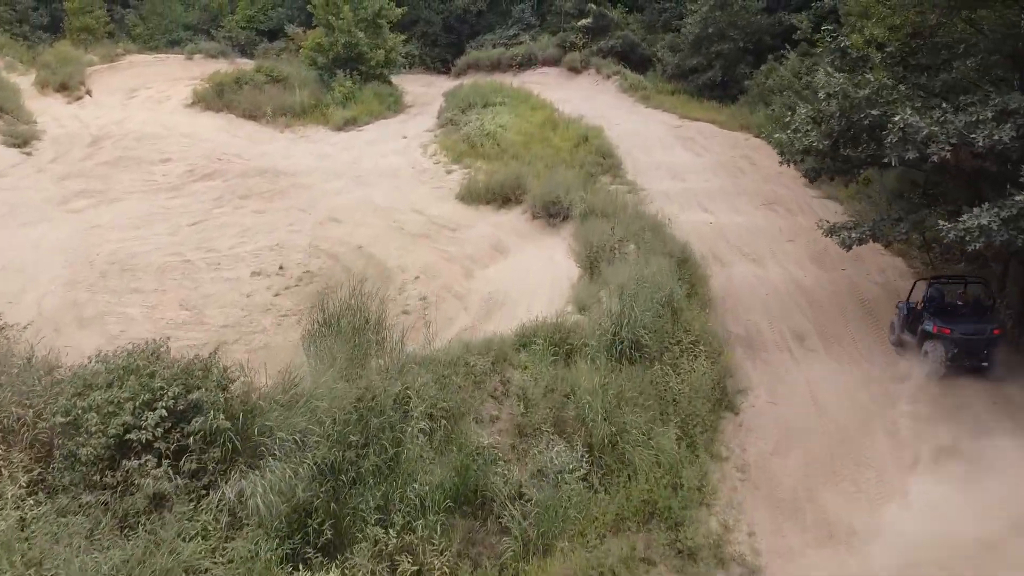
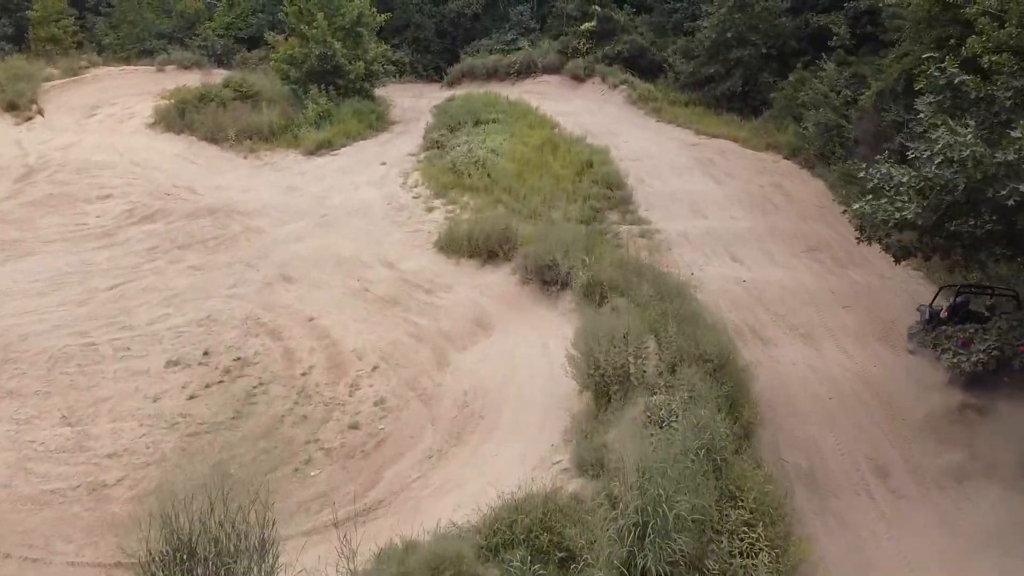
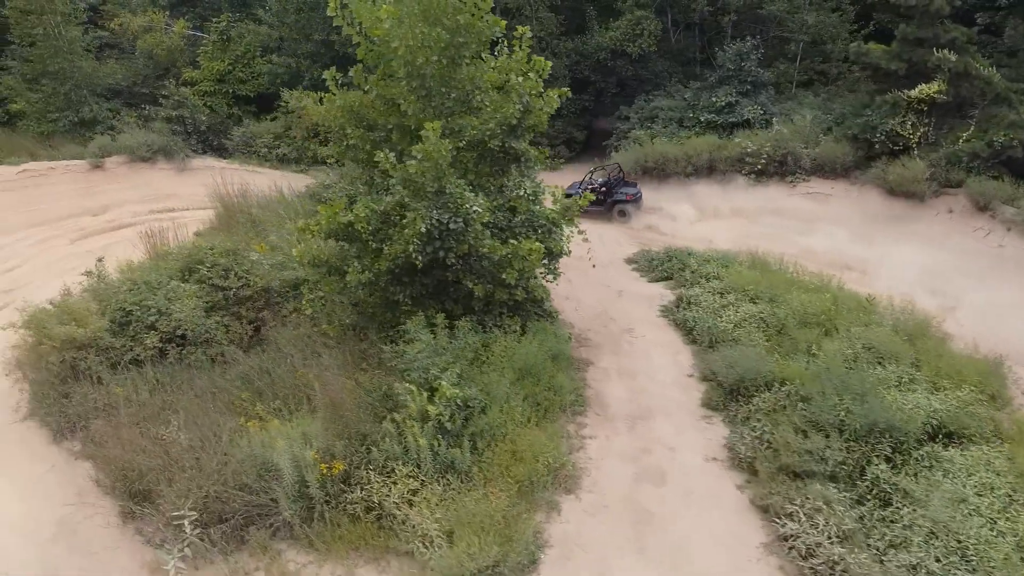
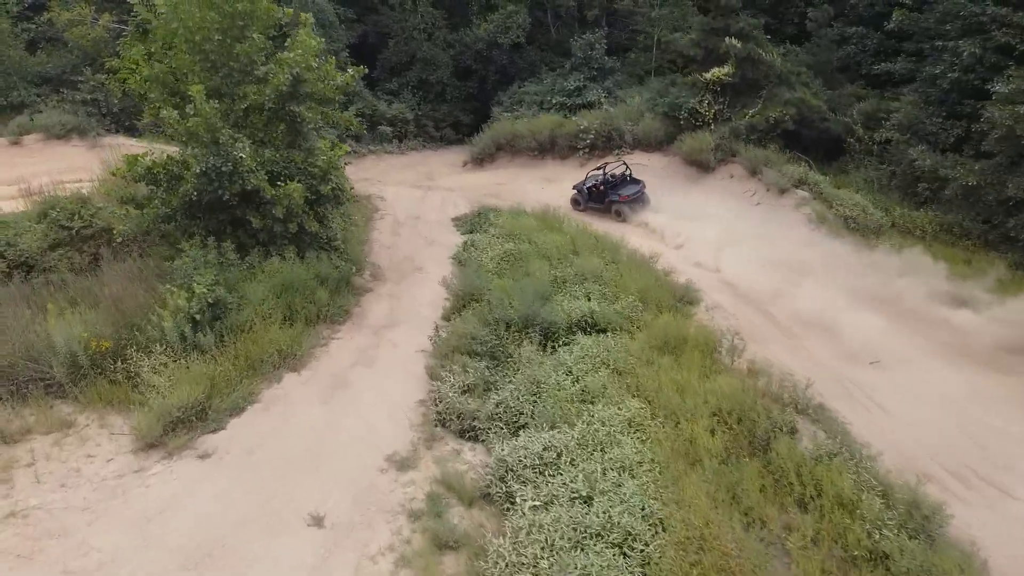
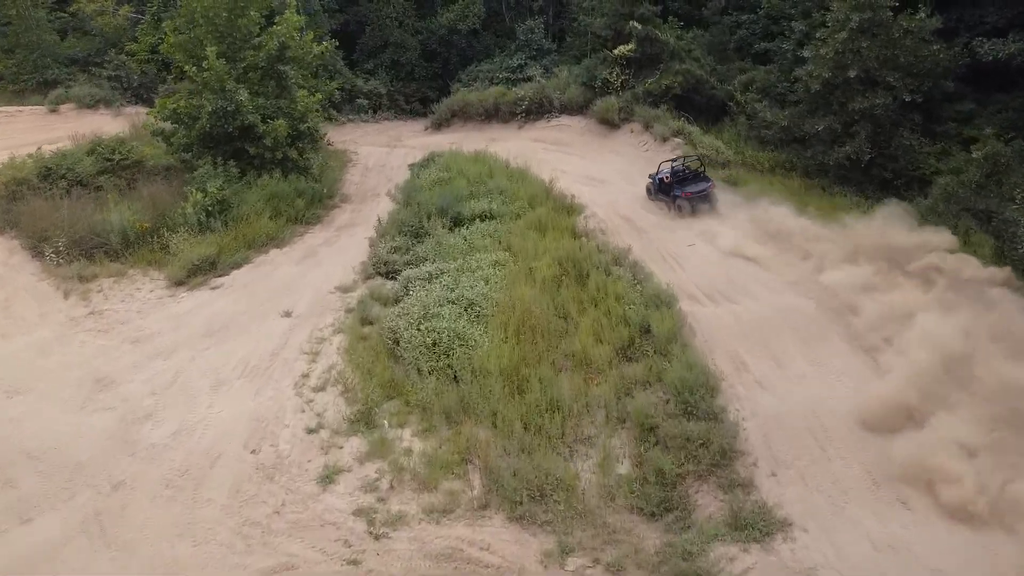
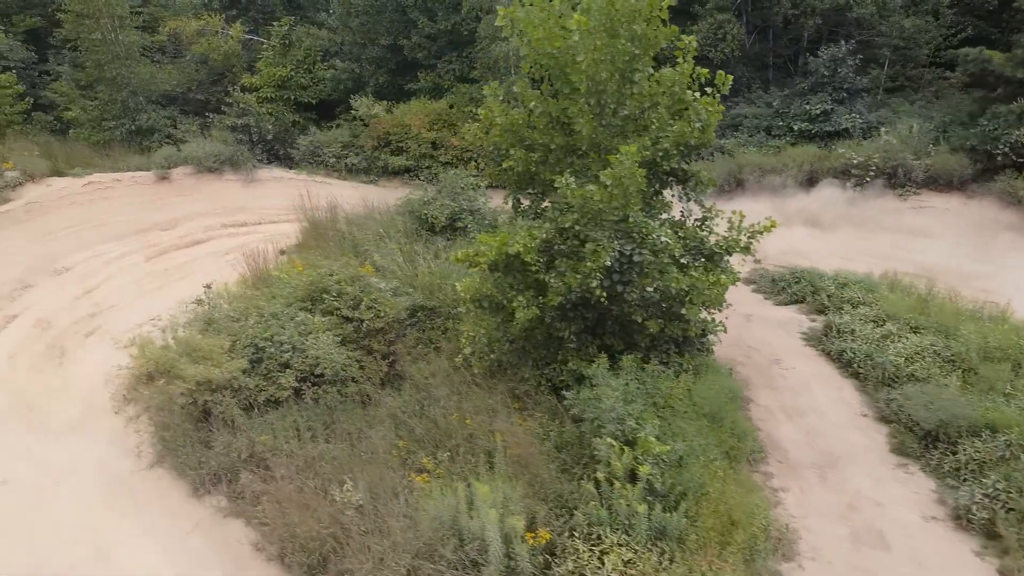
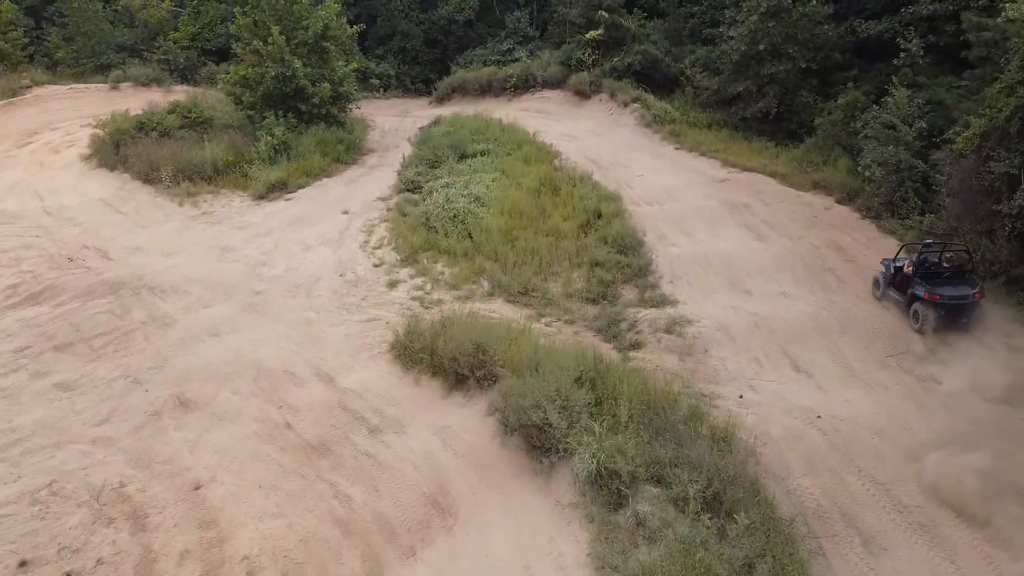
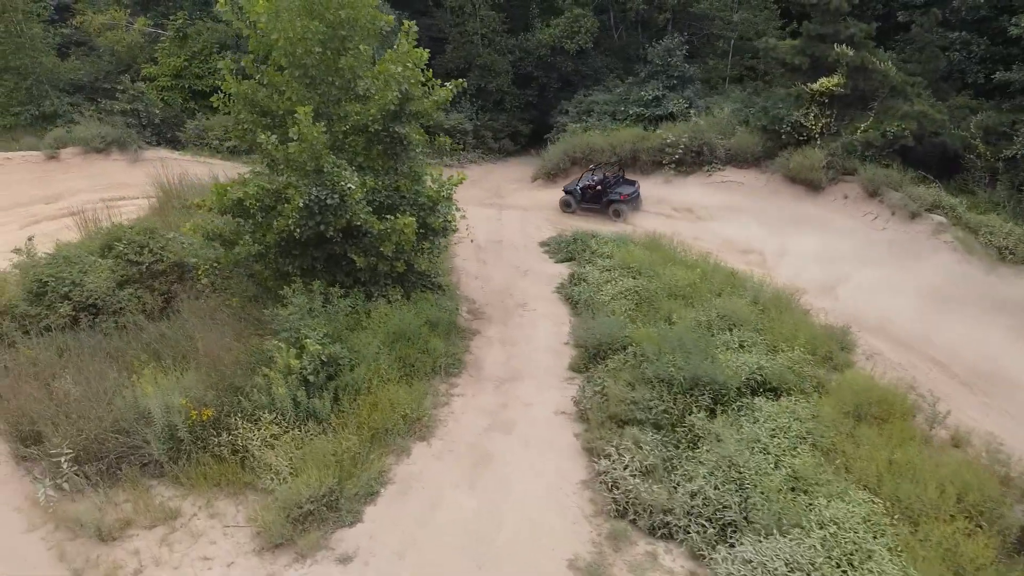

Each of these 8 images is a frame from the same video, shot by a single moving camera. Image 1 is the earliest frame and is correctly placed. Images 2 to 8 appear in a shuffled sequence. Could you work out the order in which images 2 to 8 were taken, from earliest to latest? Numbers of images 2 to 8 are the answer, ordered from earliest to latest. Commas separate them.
2, 7, 5, 4, 8, 3, 6
